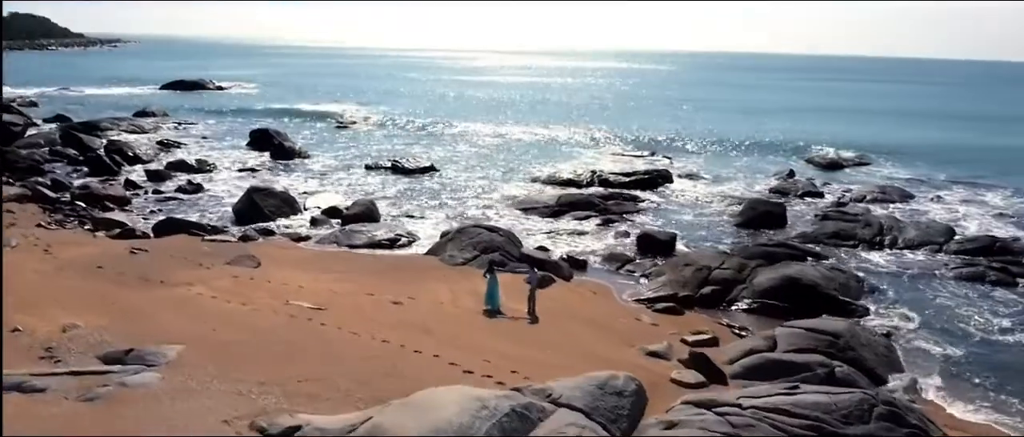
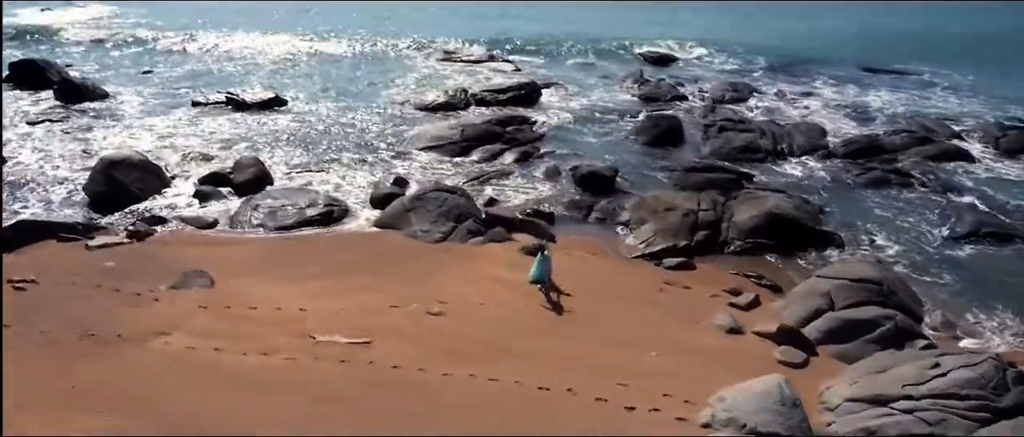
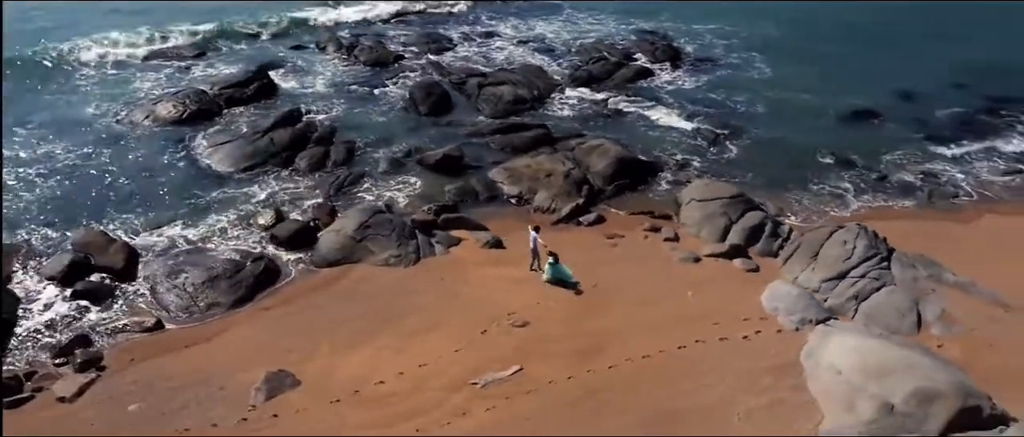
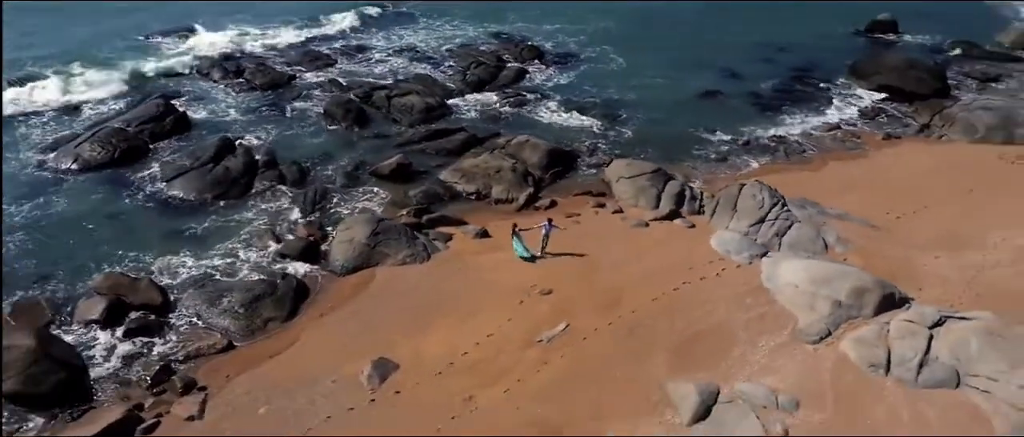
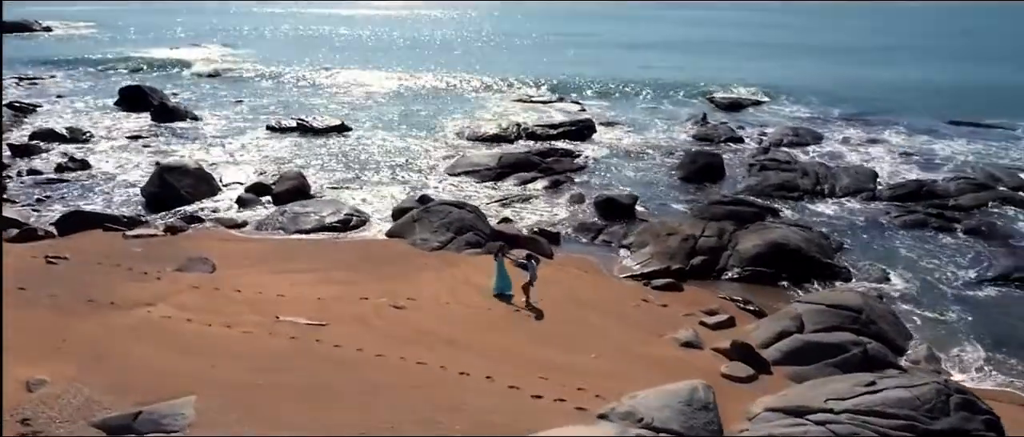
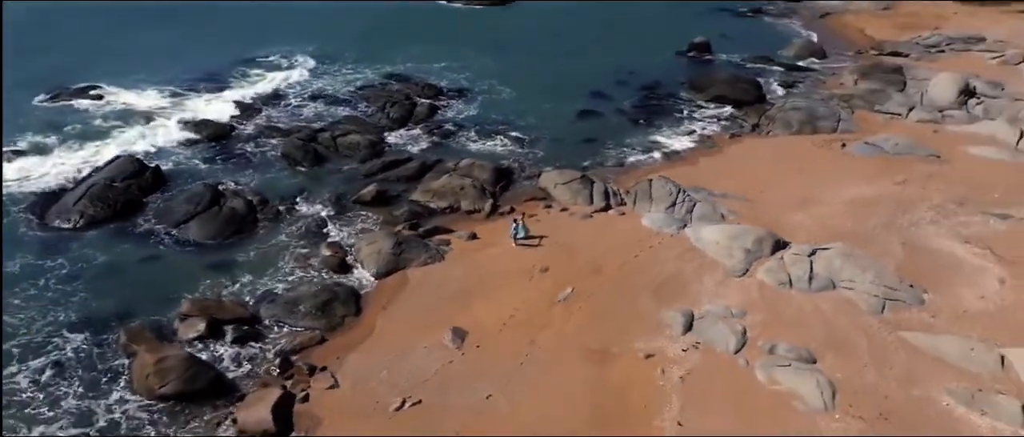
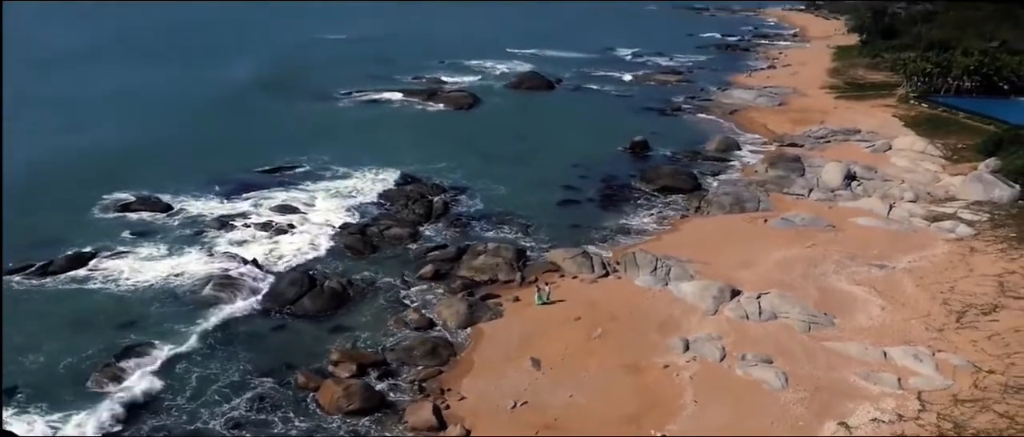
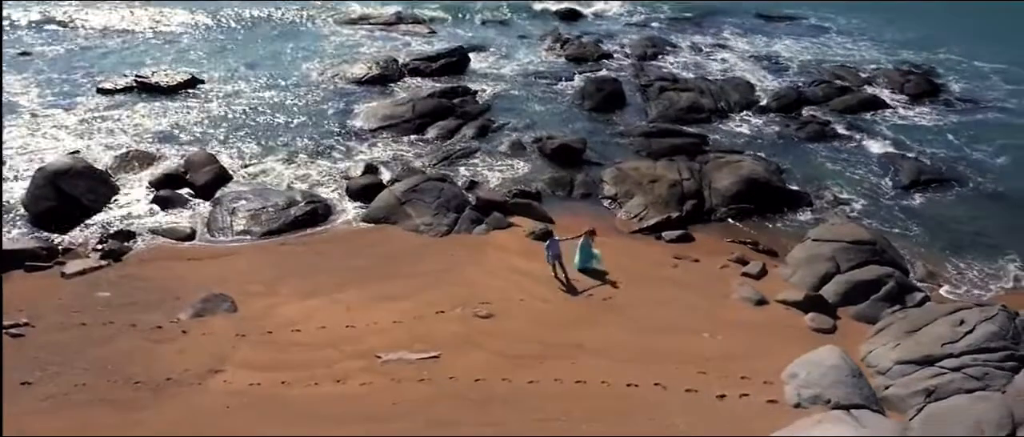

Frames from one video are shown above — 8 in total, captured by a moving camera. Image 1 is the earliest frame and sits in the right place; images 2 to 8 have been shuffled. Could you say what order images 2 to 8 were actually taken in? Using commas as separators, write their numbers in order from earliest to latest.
5, 2, 8, 3, 4, 6, 7
